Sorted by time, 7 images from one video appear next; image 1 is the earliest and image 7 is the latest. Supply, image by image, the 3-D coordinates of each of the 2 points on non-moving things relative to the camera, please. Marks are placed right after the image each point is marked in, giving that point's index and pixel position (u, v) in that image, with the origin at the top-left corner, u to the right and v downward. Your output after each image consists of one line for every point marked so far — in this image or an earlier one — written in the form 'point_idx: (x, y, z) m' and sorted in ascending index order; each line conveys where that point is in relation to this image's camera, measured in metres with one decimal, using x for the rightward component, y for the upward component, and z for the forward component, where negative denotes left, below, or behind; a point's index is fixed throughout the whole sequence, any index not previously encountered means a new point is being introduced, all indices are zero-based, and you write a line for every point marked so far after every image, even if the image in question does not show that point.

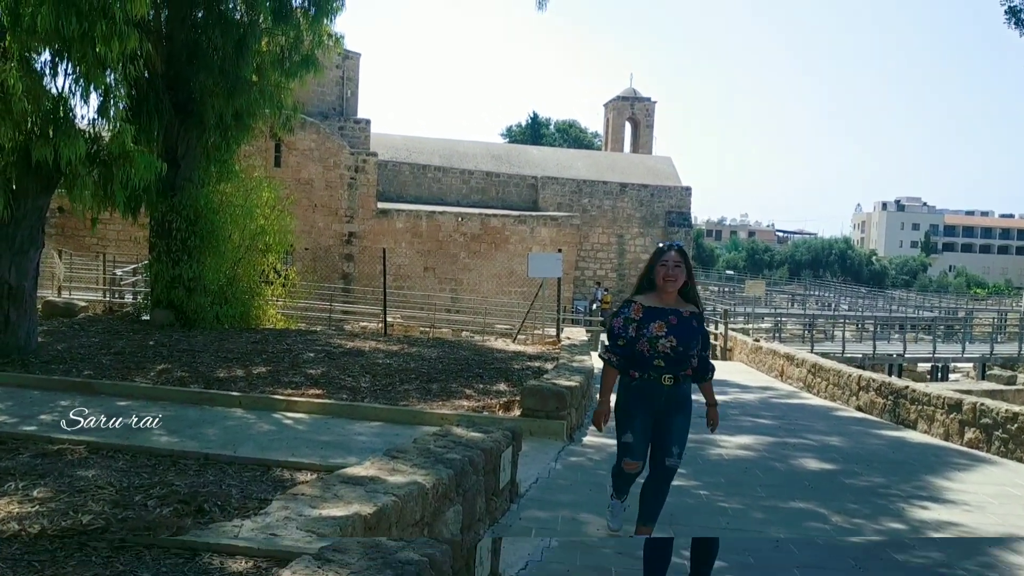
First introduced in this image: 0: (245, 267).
0: (-3.6, +0.3, +12.0) m
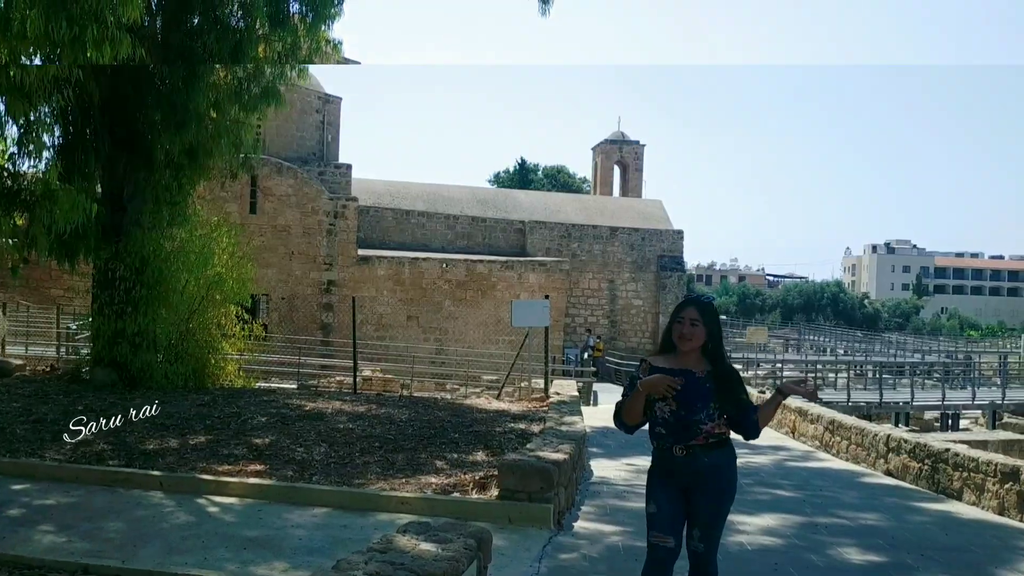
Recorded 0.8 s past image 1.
0: (-3.8, -0.4, +10.9) m
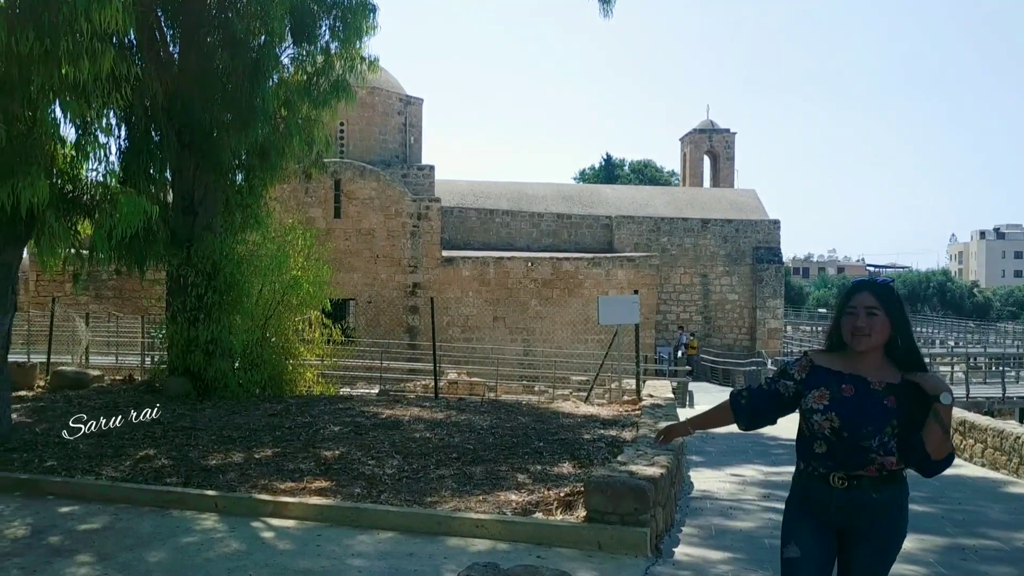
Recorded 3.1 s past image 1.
0: (-2.8, -0.4, +10.6) m
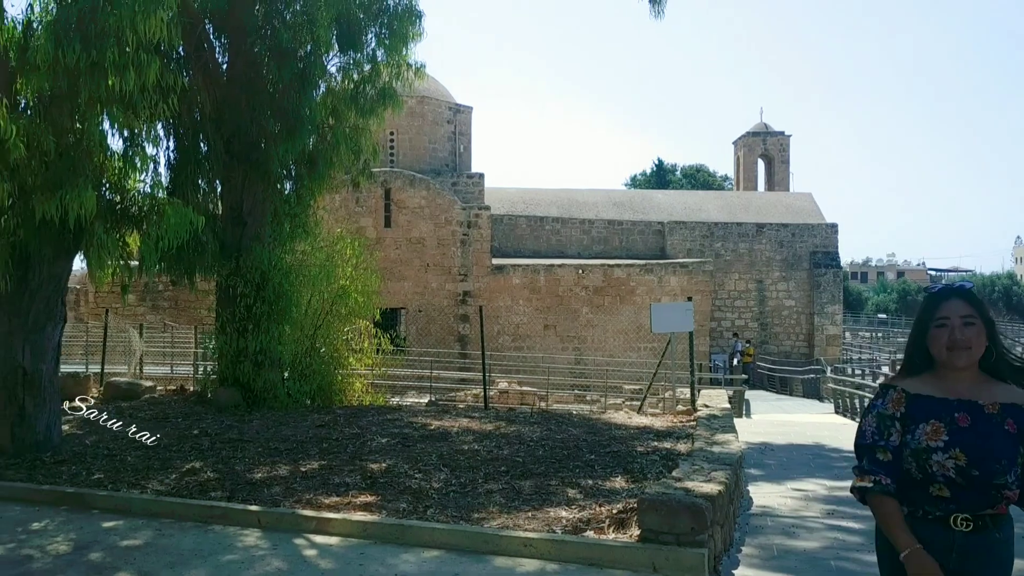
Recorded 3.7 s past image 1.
0: (-2.2, -0.5, +10.5) m
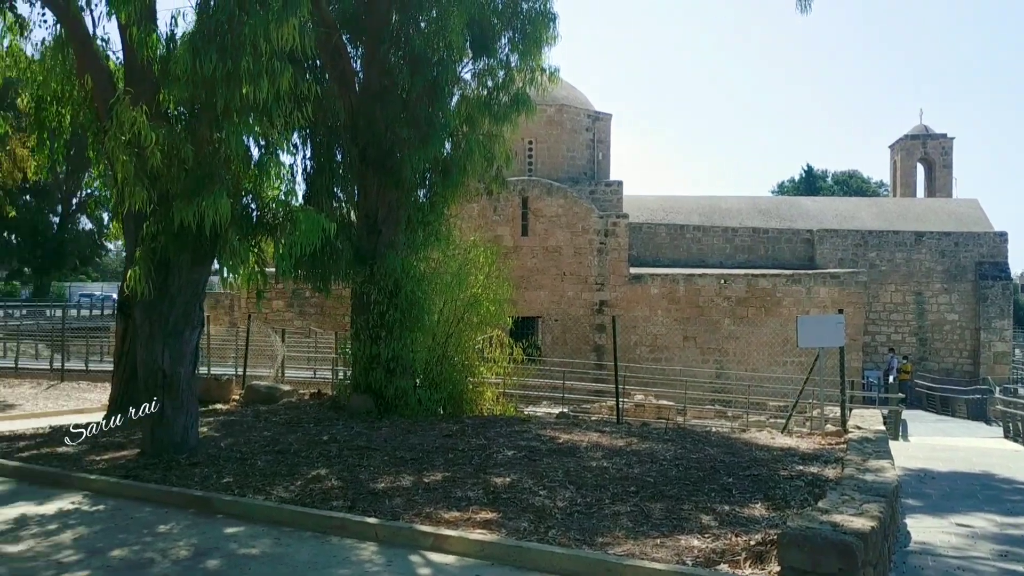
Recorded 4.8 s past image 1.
0: (-0.7, -0.6, +10.4) m
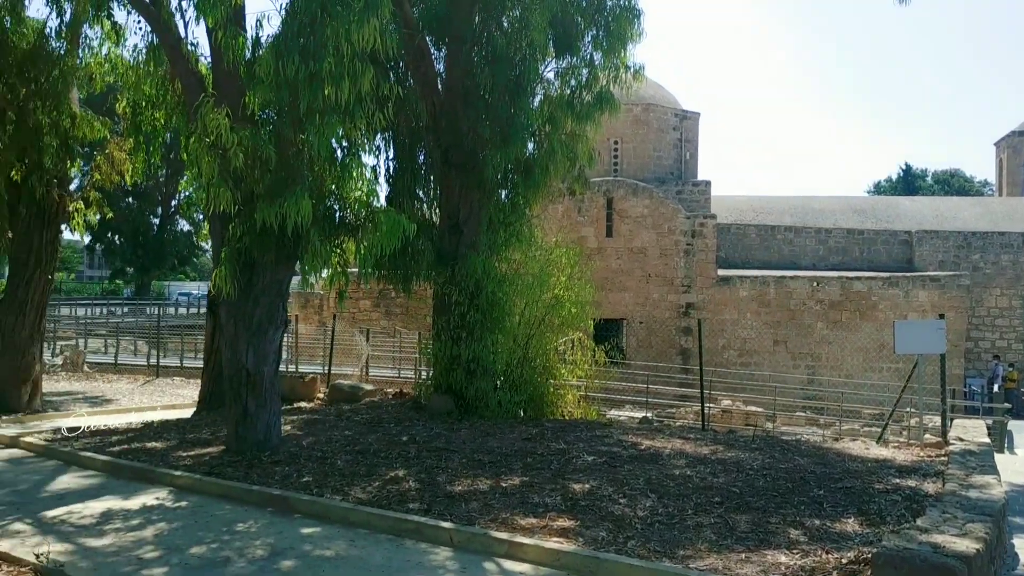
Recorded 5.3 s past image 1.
0: (+0.3, -0.6, +10.3) m
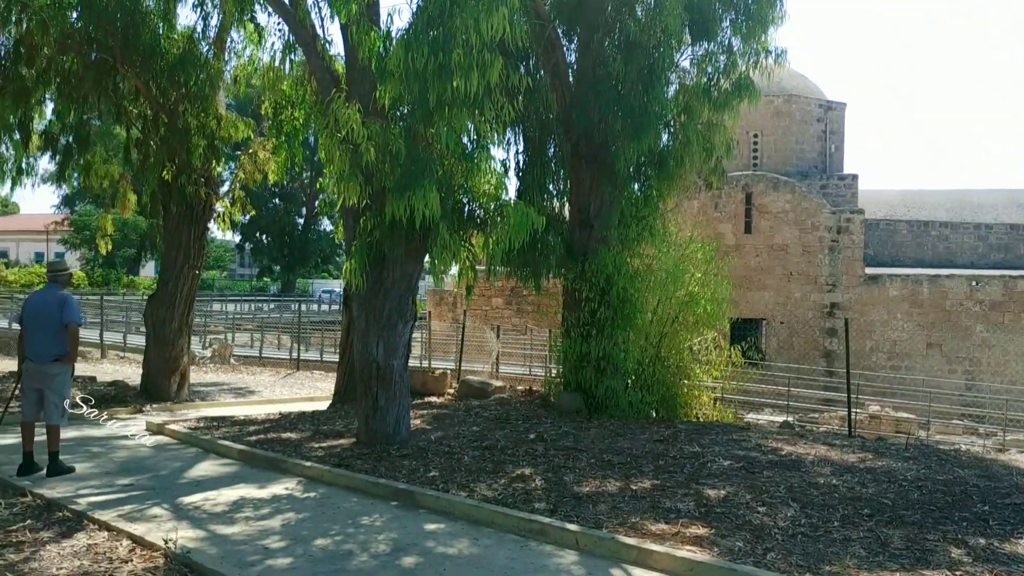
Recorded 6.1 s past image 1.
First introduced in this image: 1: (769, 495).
0: (+1.7, -0.6, +10.0) m
1: (+1.6, -1.3, +5.8) m
